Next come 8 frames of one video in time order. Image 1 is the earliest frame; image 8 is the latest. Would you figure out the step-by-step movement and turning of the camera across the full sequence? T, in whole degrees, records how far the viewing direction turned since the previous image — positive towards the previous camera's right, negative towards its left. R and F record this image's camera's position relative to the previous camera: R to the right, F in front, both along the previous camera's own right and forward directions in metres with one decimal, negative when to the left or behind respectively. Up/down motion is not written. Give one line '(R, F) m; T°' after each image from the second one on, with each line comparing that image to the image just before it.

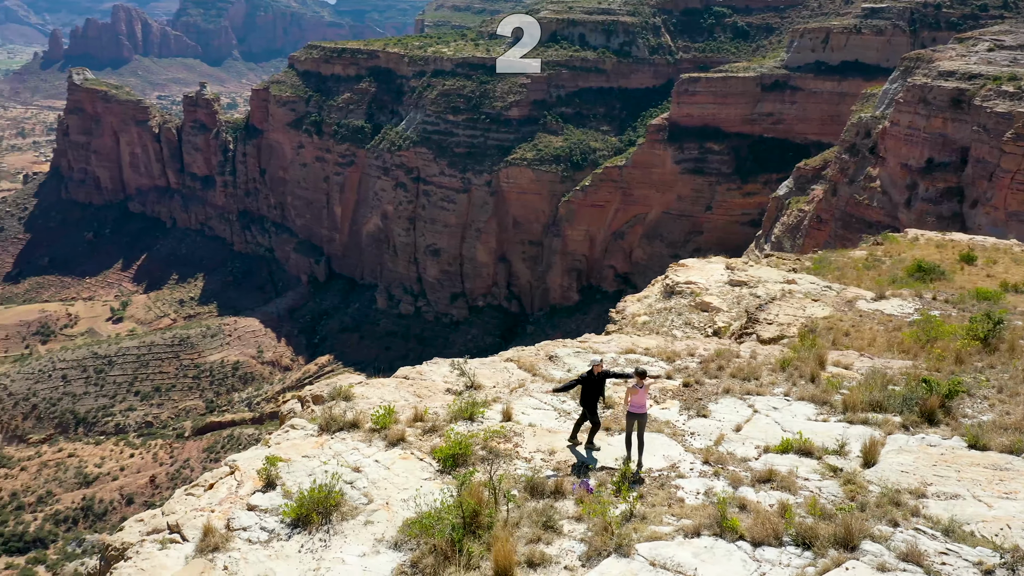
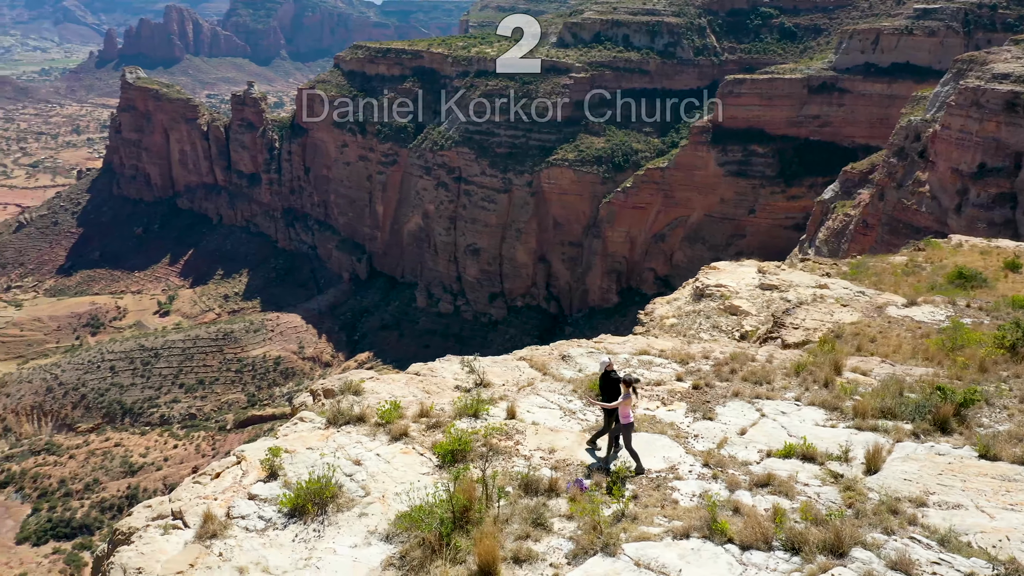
(+0.4, 0.0) m; -3°
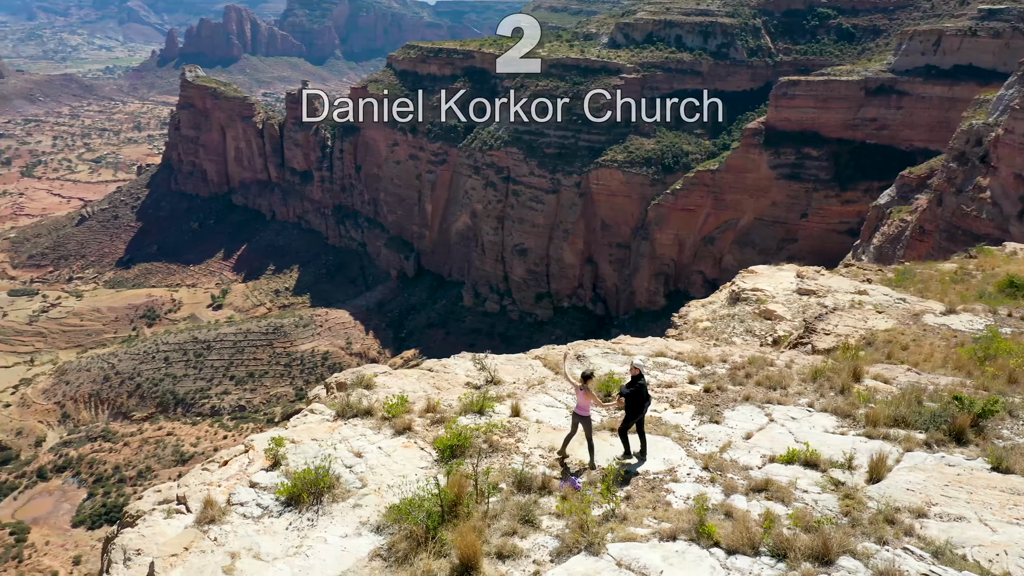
(+0.4, 0.0) m; -3°
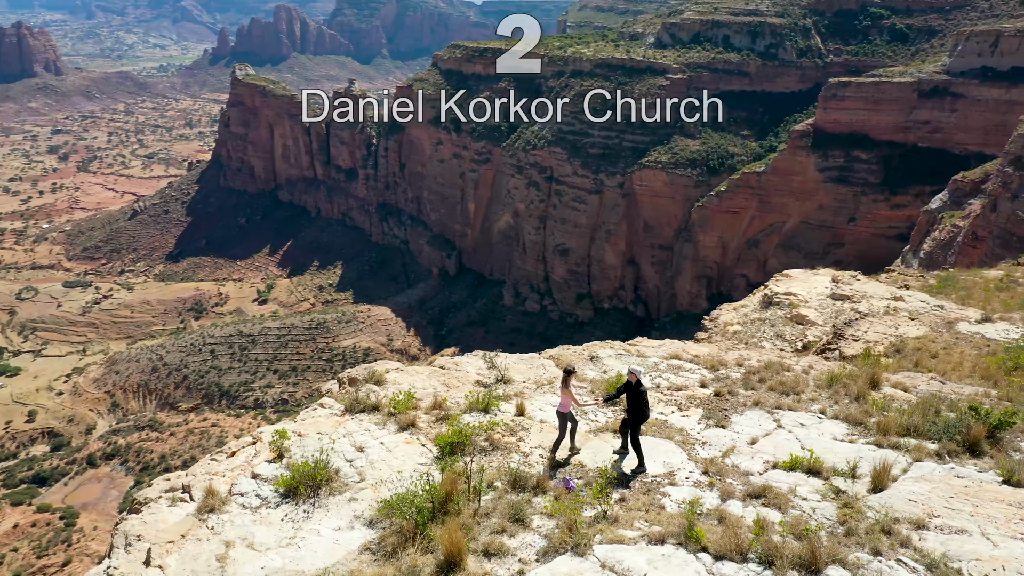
(+0.4, 0.0) m; -3°
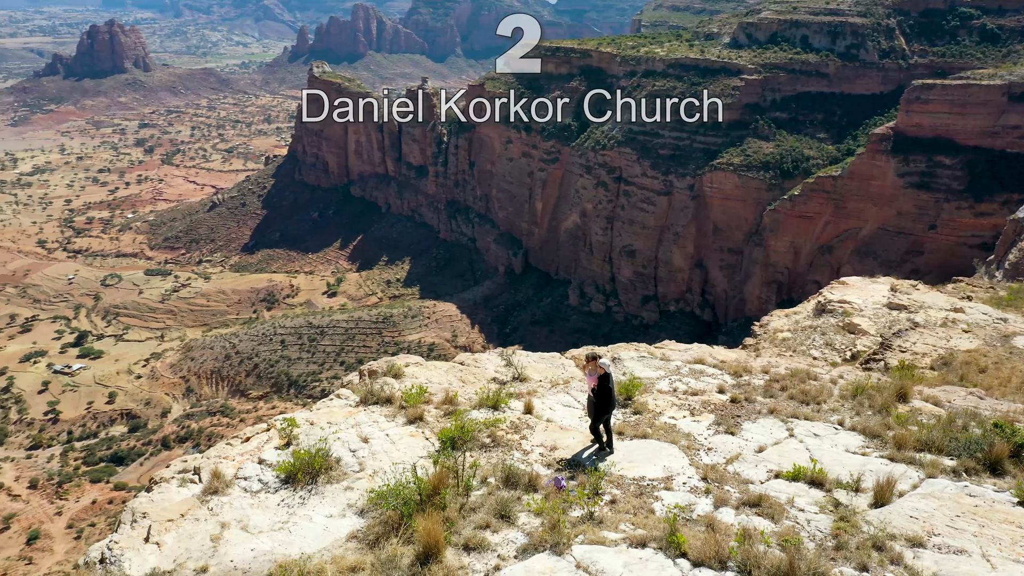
(+0.6, 0.0) m; -5°
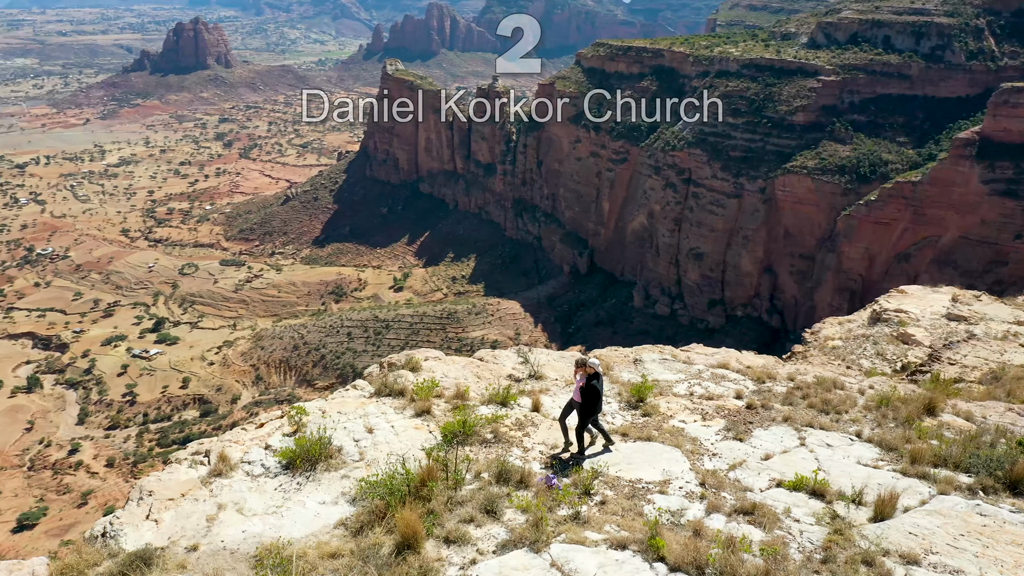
(+0.6, 0.0) m; -5°
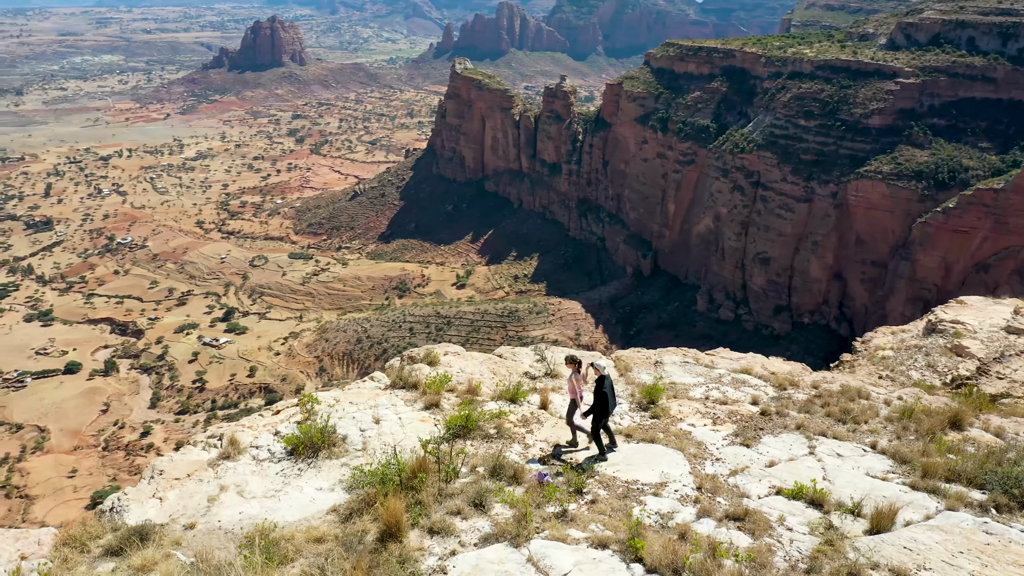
(+0.6, 0.0) m; -4°
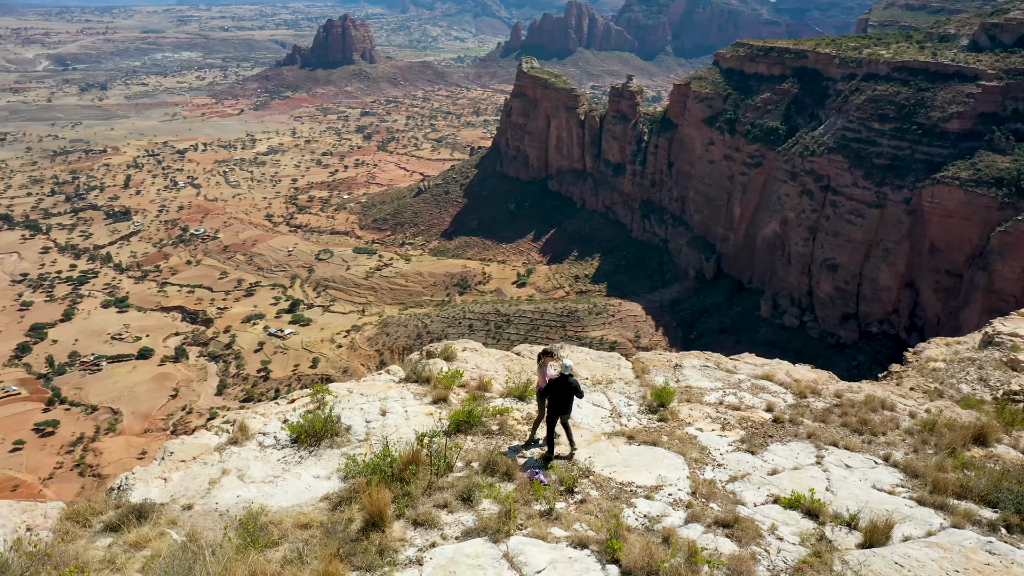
(+0.6, 0.0) m; -4°
